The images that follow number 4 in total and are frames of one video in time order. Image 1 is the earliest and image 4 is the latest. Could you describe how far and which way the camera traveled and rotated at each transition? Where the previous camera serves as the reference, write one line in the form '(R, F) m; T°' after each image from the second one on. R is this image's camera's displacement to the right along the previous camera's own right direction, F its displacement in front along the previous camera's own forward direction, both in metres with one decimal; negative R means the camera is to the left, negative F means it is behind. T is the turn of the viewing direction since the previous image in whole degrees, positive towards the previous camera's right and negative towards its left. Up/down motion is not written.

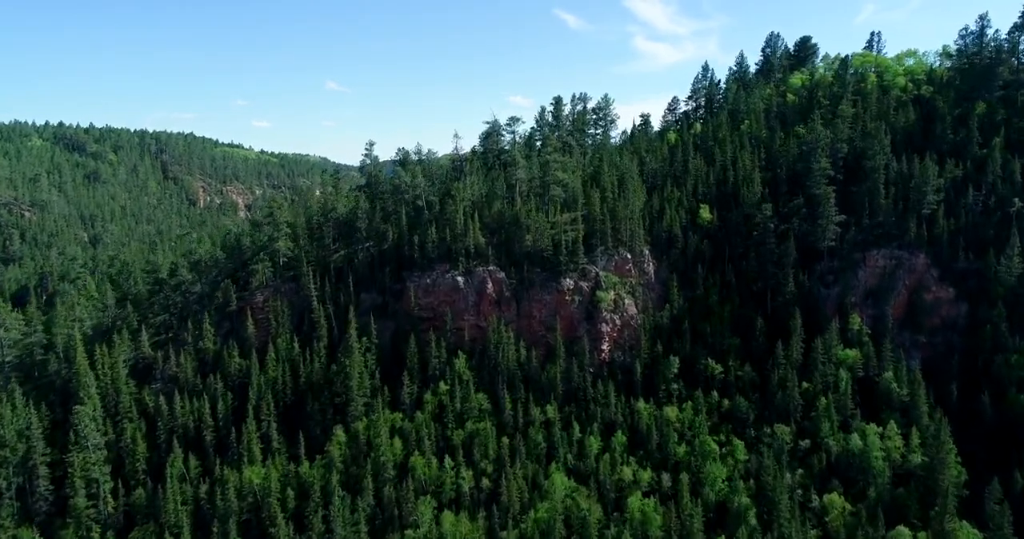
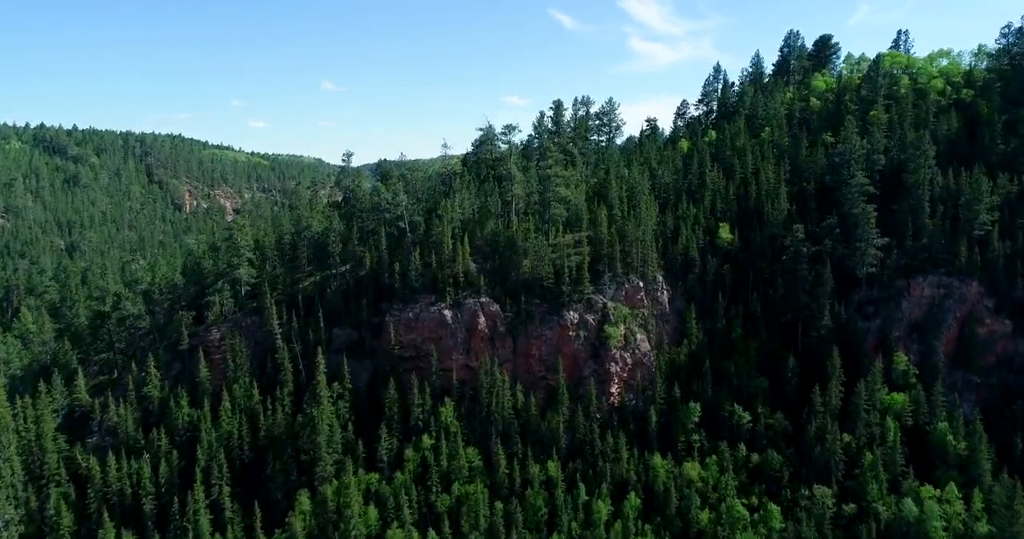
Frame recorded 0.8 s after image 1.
(+0.1, +14.1) m; 0°
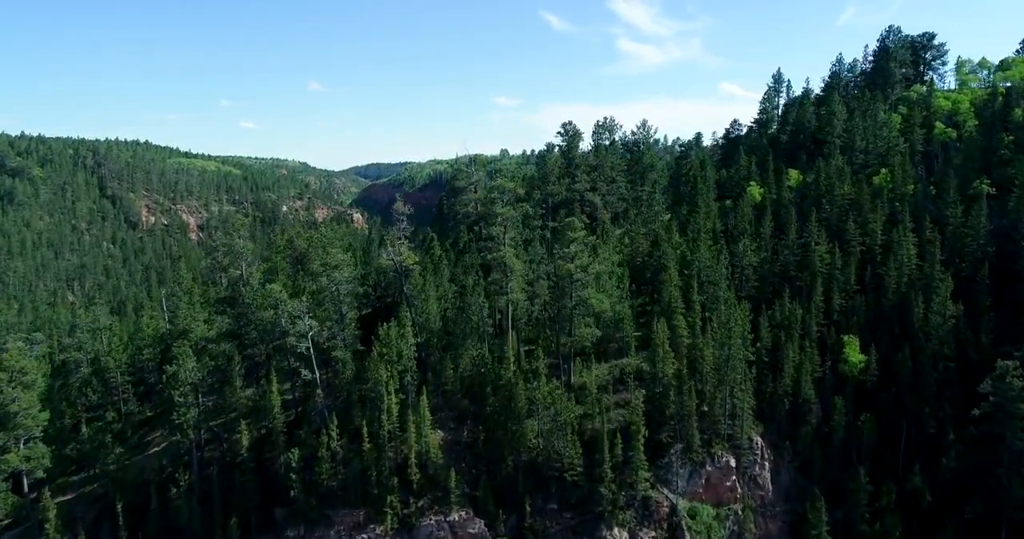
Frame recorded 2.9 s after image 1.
(-0.3, +42.7) m; +1°
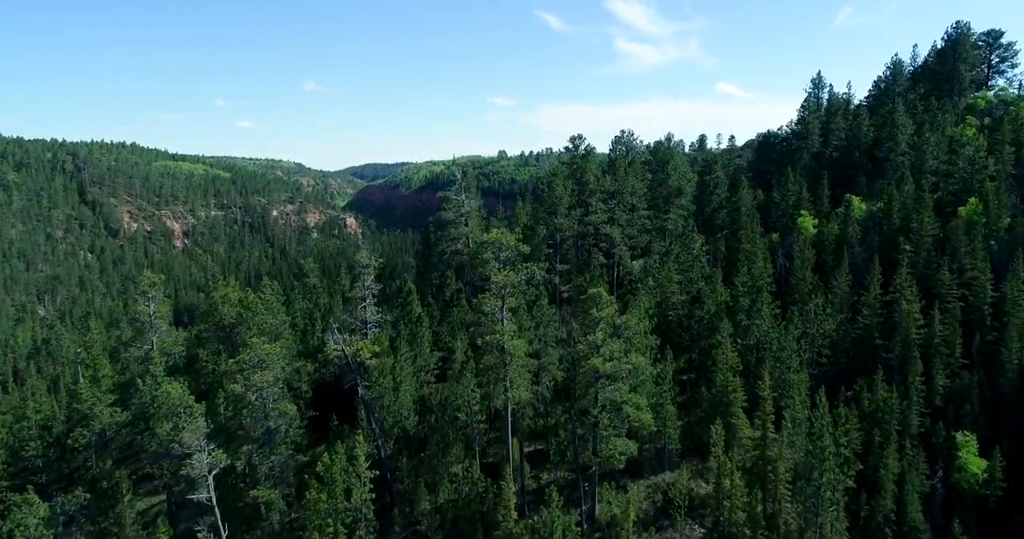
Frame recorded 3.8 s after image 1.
(-0.2, +17.3) m; 0°
